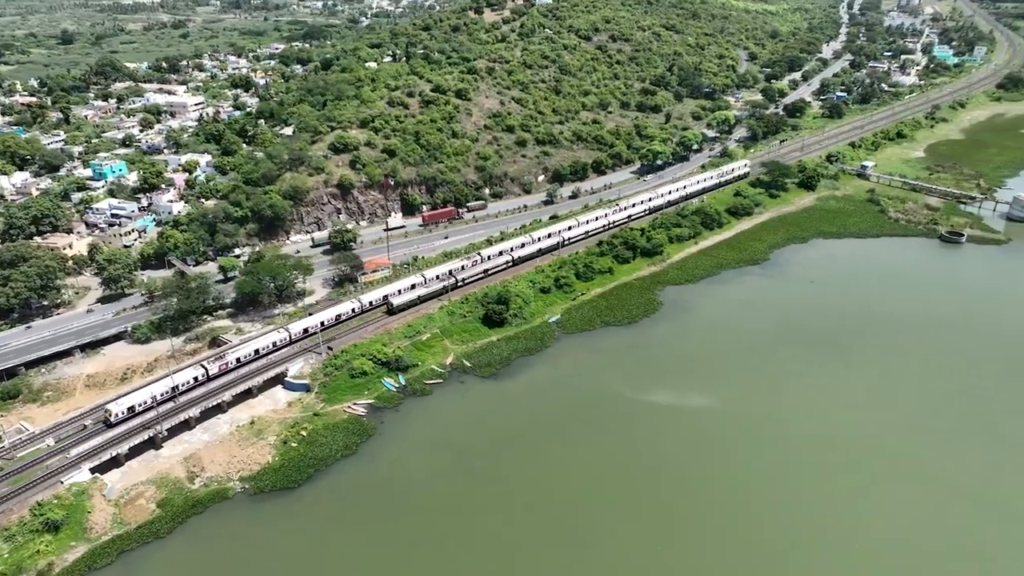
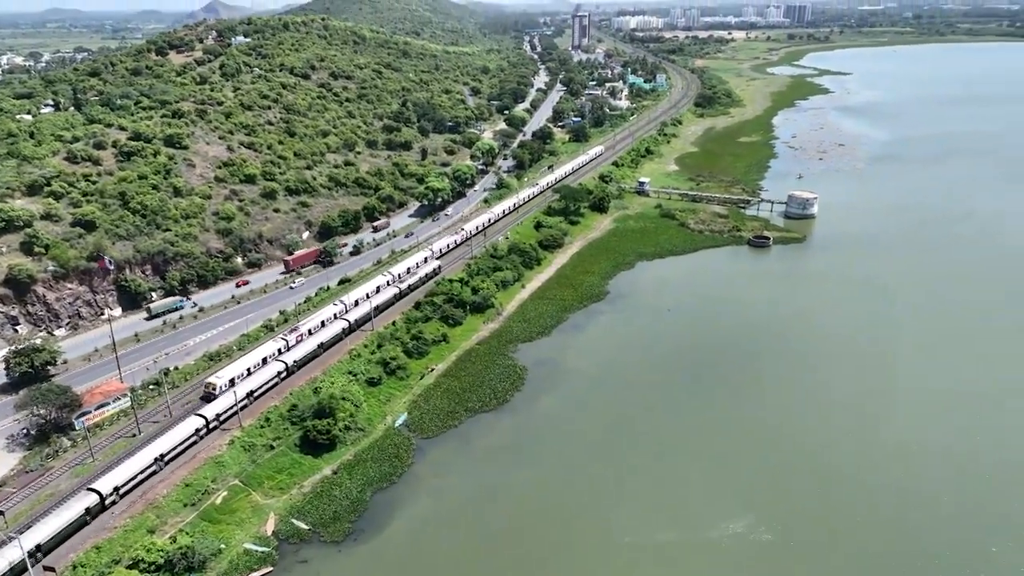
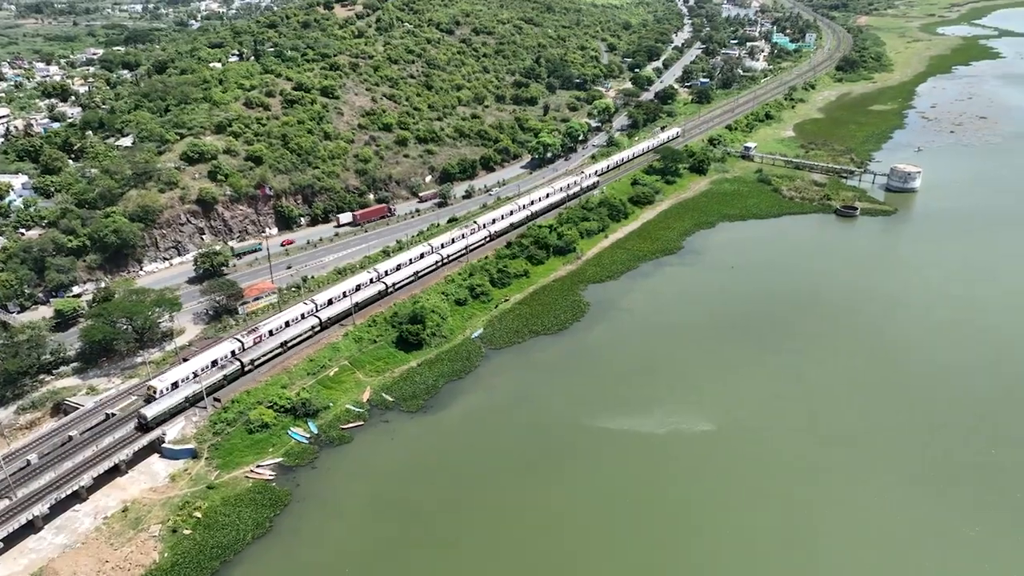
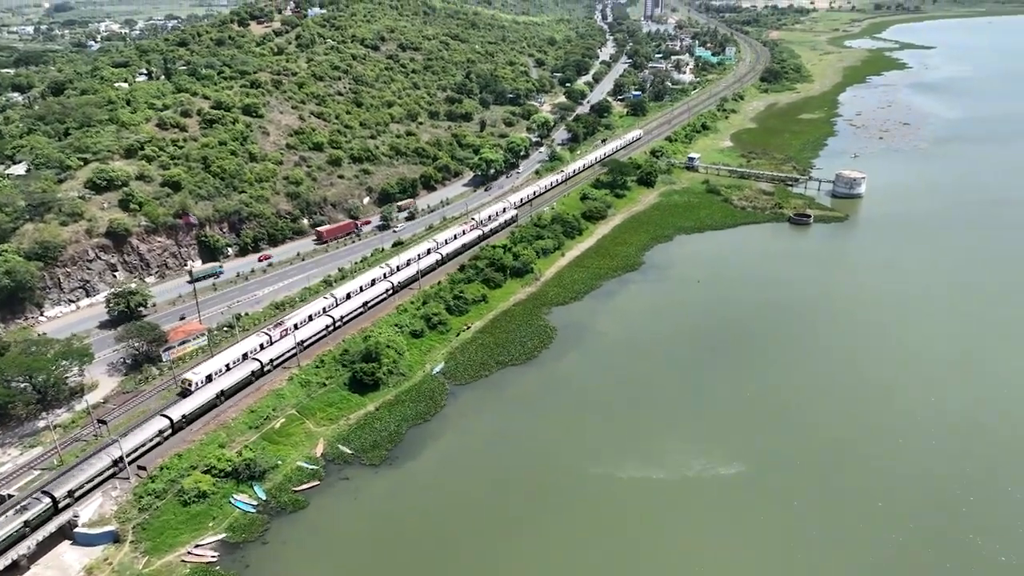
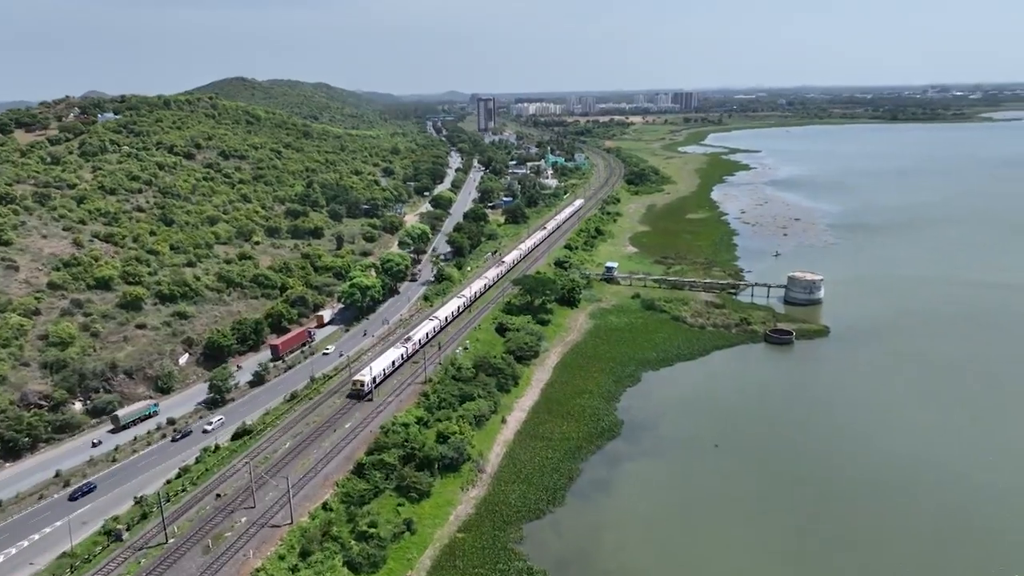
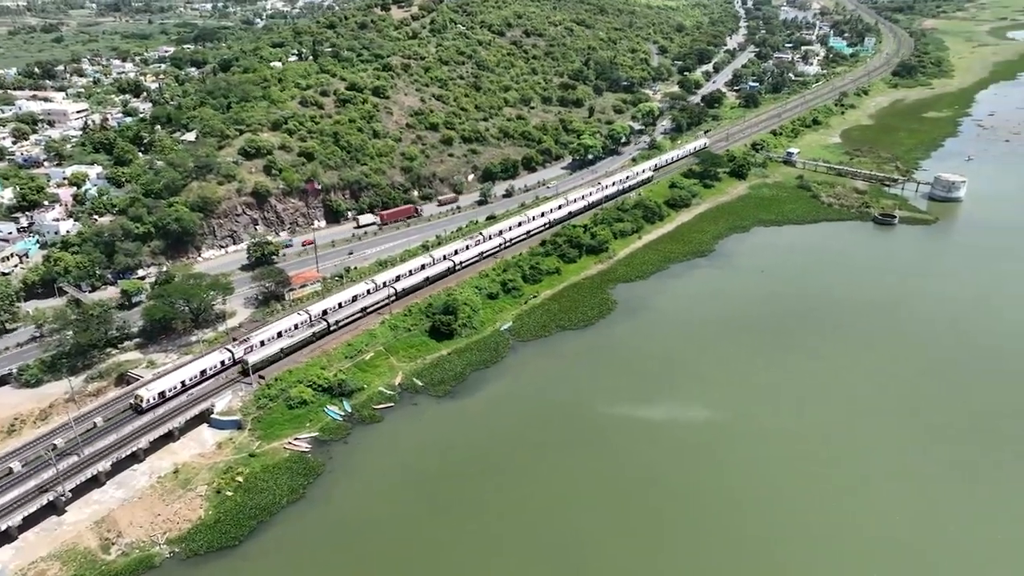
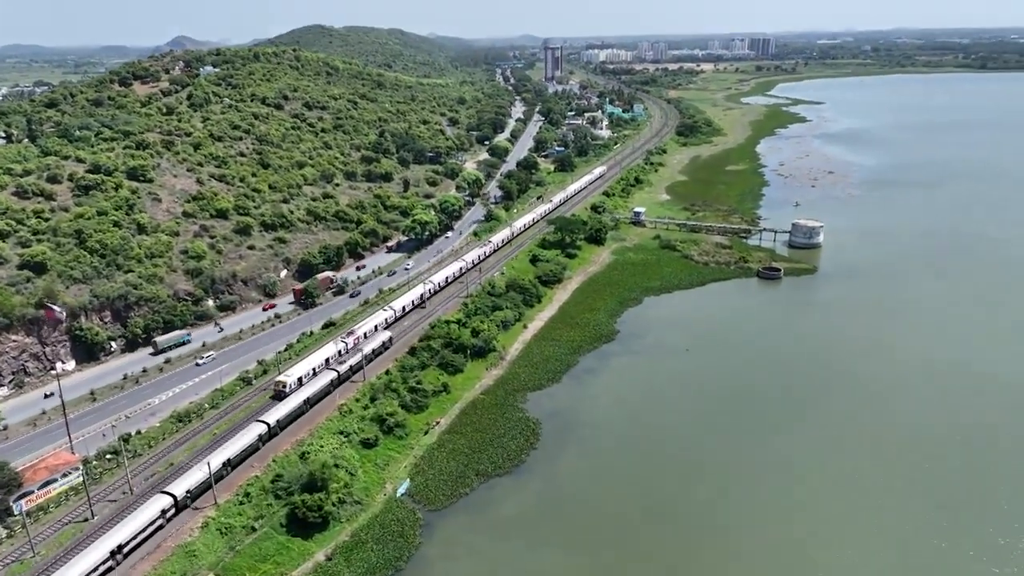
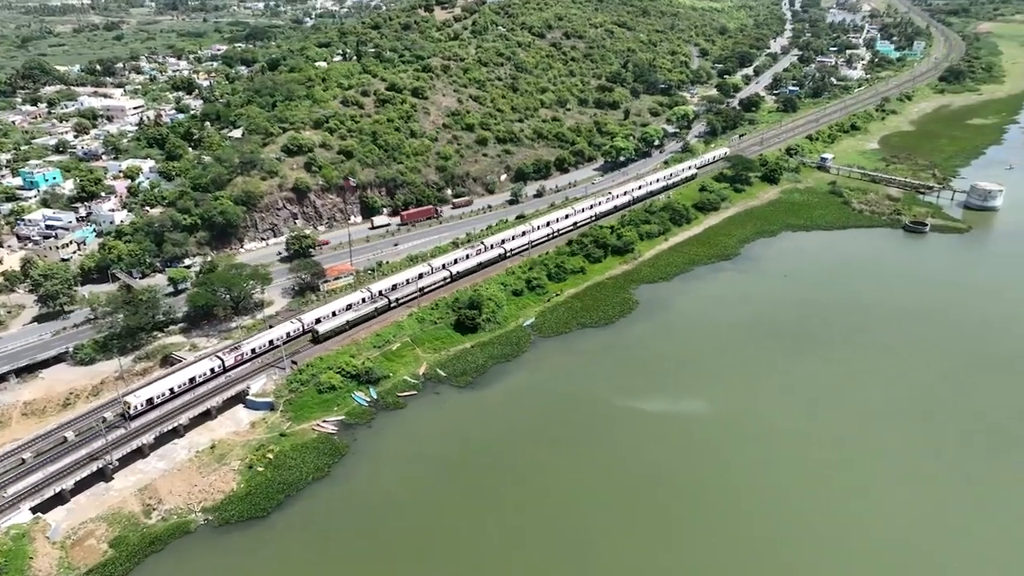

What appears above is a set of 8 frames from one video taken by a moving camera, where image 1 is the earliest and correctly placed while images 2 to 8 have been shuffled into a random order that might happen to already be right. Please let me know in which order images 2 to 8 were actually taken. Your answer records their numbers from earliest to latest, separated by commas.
8, 6, 3, 4, 2, 7, 5
